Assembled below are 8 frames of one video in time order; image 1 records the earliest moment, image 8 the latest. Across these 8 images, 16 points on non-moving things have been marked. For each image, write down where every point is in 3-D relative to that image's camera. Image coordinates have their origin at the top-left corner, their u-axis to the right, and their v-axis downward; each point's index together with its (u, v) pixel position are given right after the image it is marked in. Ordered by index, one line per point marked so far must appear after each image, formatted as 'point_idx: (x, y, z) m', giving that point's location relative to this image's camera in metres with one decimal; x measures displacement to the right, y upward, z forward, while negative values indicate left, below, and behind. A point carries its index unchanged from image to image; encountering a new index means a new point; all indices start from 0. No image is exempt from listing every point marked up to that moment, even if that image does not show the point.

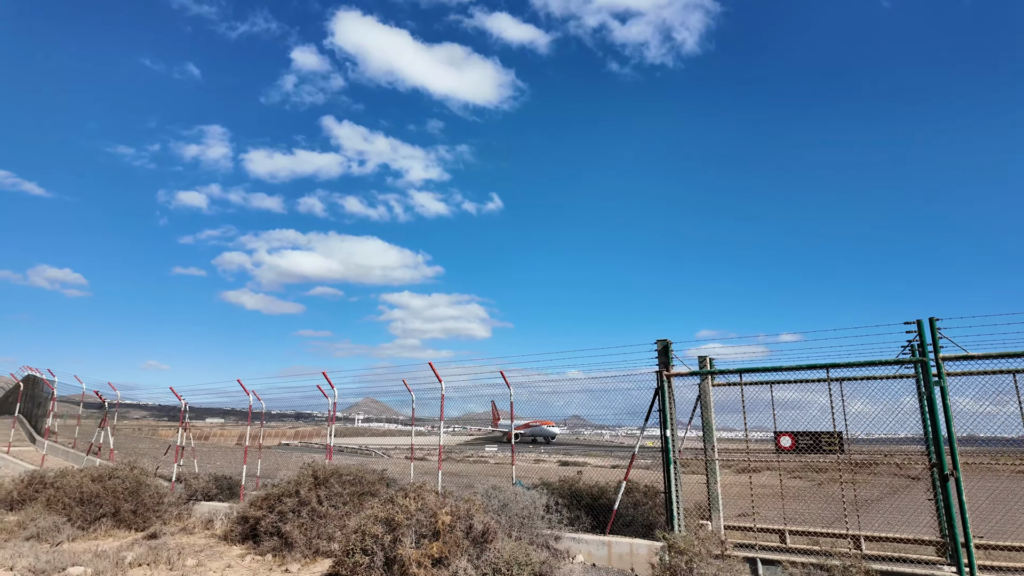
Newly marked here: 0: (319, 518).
0: (-3.0, -3.6, +9.2) m
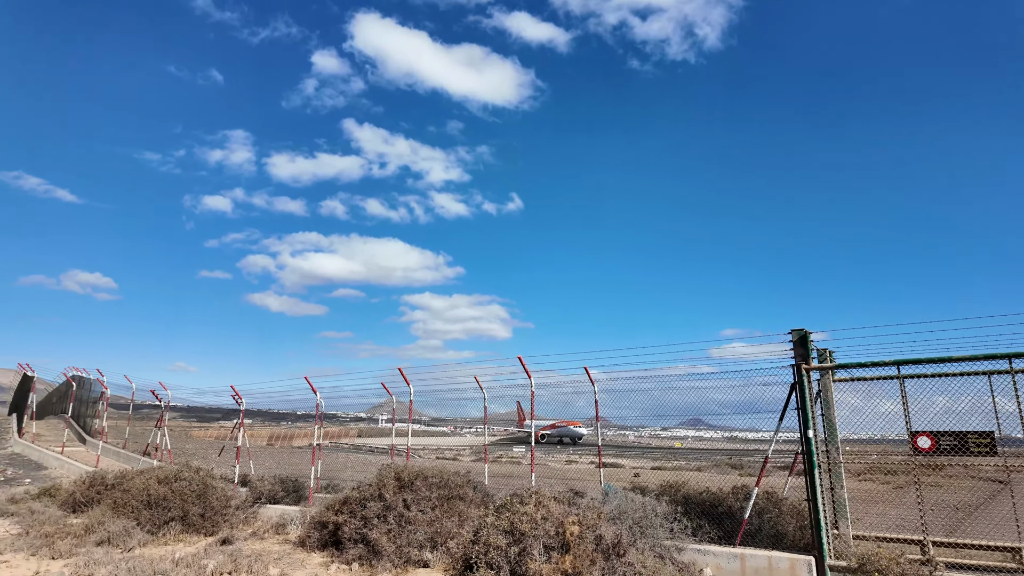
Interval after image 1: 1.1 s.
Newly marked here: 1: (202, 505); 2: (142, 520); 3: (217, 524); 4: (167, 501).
0: (-1.5, -3.4, +8.5) m
1: (-5.7, -4.0, +10.9) m
2: (-6.5, -4.0, +10.4) m
3: (-5.4, -4.3, +10.8) m
4: (-6.2, -3.8, +10.7) m
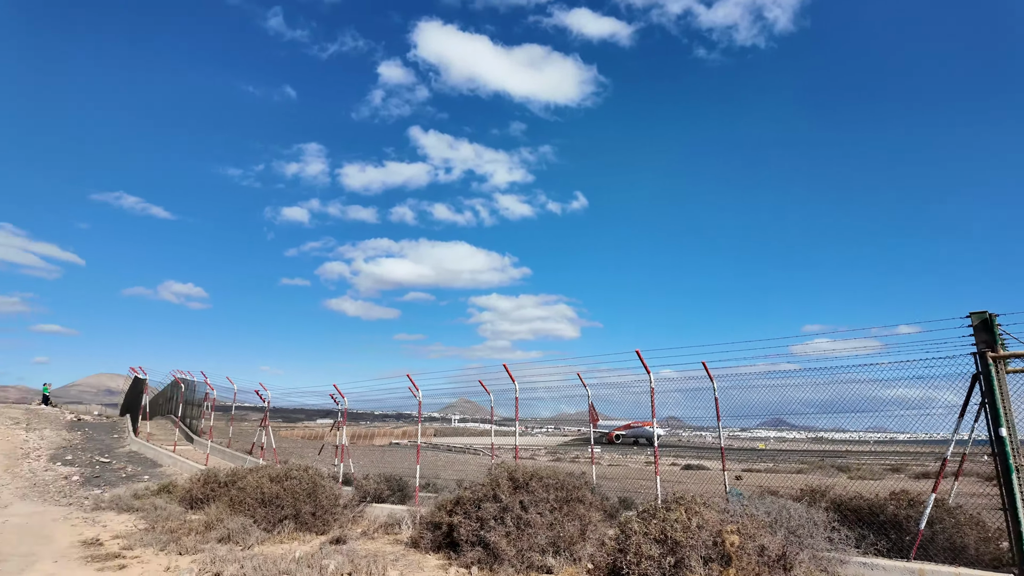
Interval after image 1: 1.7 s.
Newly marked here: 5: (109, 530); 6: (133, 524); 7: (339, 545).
0: (+0.2, -3.3, +8.1) m
1: (-3.7, -4.0, +10.9) m
2: (-4.5, -4.1, +10.5) m
3: (-3.4, -4.3, +10.9) m
4: (-4.2, -3.8, +10.8) m
5: (-7.4, -4.4, +10.9) m
6: (-7.3, -4.5, +11.4) m
7: (-2.9, -4.3, +9.9) m
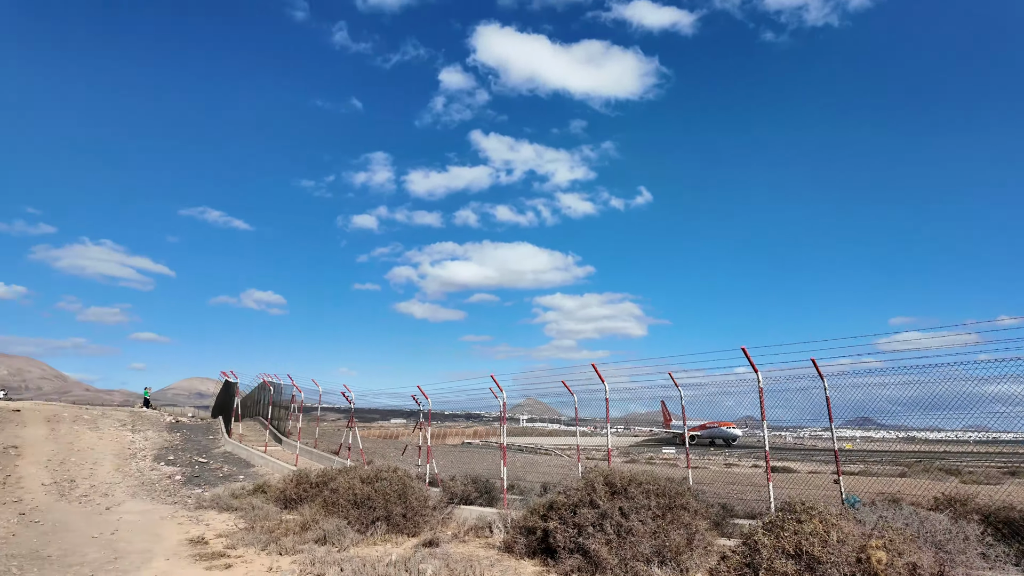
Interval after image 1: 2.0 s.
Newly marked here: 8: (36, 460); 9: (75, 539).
0: (+1.5, -3.2, +7.7) m
1: (-2.0, -4.0, +10.9) m
2: (-2.9, -4.1, +10.6) m
3: (-1.7, -4.3, +10.8) m
4: (-2.6, -3.9, +10.9) m
5: (-5.7, -4.6, +11.3) m
6: (-5.5, -4.7, +11.8) m
7: (-1.3, -4.3, +9.8) m
8: (-14.3, -5.2, +18.0) m
9: (-7.5, -4.3, +10.2) m
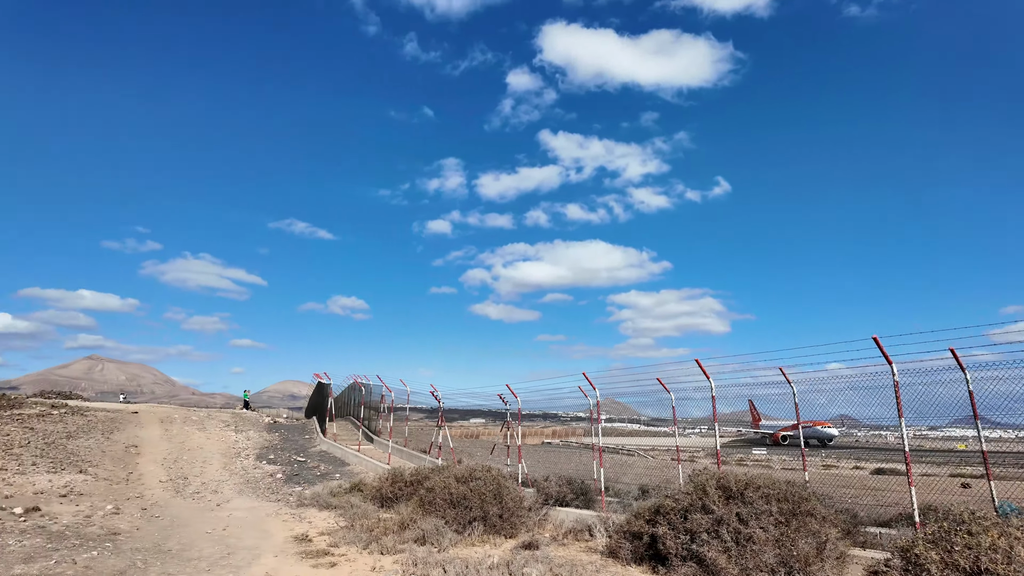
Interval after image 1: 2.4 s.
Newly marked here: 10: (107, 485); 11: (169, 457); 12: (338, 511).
0: (+2.9, -3.1, +7.1) m
1: (-0.2, -3.9, +10.7) m
2: (-1.1, -4.1, +10.5) m
3: (+0.1, -4.2, +10.6) m
4: (-0.8, -3.8, +10.7) m
5: (-3.8, -4.6, +11.6) m
6: (-3.6, -4.7, +12.0) m
7: (+0.3, -4.2, +9.5) m
8: (-11.5, -5.5, +19.2) m
9: (-5.7, -4.4, +10.7) m
10: (-10.1, -4.9, +14.9) m
11: (-11.3, -5.6, +19.7) m
12: (-3.8, -4.9, +13.1) m
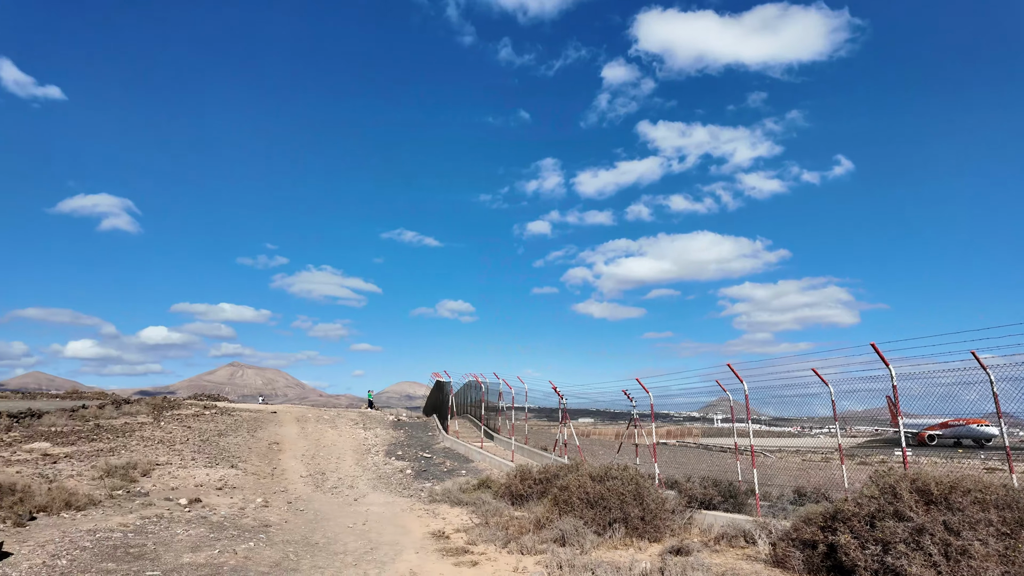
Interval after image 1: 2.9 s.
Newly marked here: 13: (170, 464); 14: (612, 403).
0: (+4.6, -2.7, +6.0) m
1: (+2.2, -3.7, +10.0) m
2: (+1.2, -3.9, +10.0) m
3: (+2.4, -4.0, +9.8) m
4: (+1.6, -3.6, +10.1) m
5: (-1.2, -4.5, +11.5) m
6: (-0.9, -4.6, +11.9) m
7: (+2.5, -4.0, +8.8) m
8: (-7.4, -5.7, +20.4) m
9: (-3.3, -4.4, +10.9) m
10: (-6.8, -5.1, +15.9) m
11: (-7.1, -5.8, +20.8) m
12: (-0.9, -4.8, +13.0) m
13: (-9.3, -4.8, +16.2) m
14: (+2.9, -3.5, +18.2) m
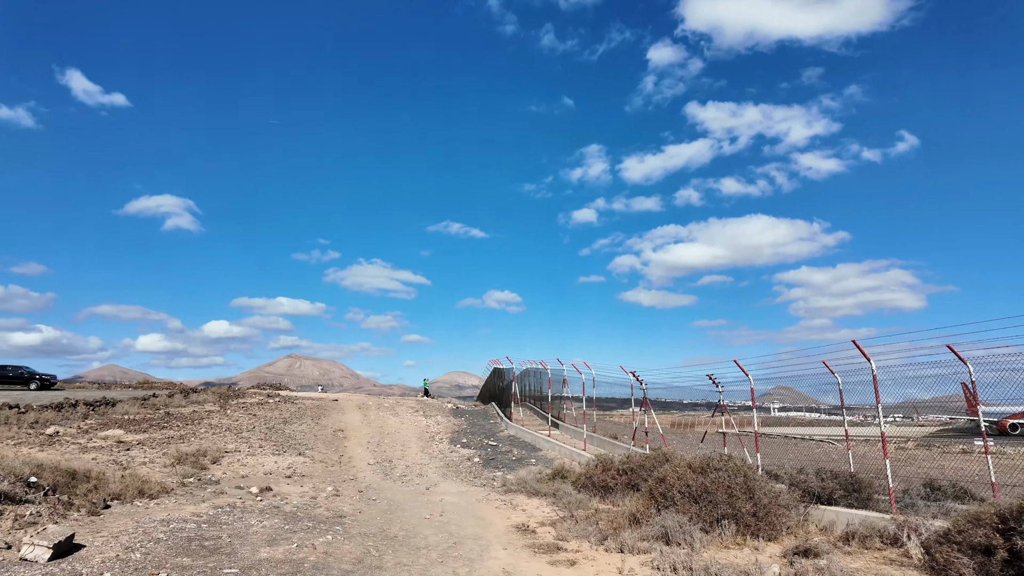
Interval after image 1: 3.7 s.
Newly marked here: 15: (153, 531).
0: (+5.6, -2.2, +4.6) m
1: (+3.6, -3.2, +8.9) m
2: (+2.7, -3.4, +8.9) m
3: (+3.9, -3.5, +8.7) m
4: (+3.0, -3.1, +9.1) m
5: (+0.4, -4.1, +10.7) m
6: (+0.7, -4.1, +11.0) m
7: (+3.8, -3.5, +7.6) m
8: (-5.1, -5.2, +20.0) m
9: (-1.7, -4.0, +10.2) m
10: (-4.9, -4.6, +15.5) m
11: (-4.8, -5.3, +20.4) m
12: (+0.8, -4.3, +12.1) m
13: (-7.4, -4.4, +16.0) m
14: (+5.0, -2.9, +17.0) m
15: (-4.7, -3.2, +7.8) m
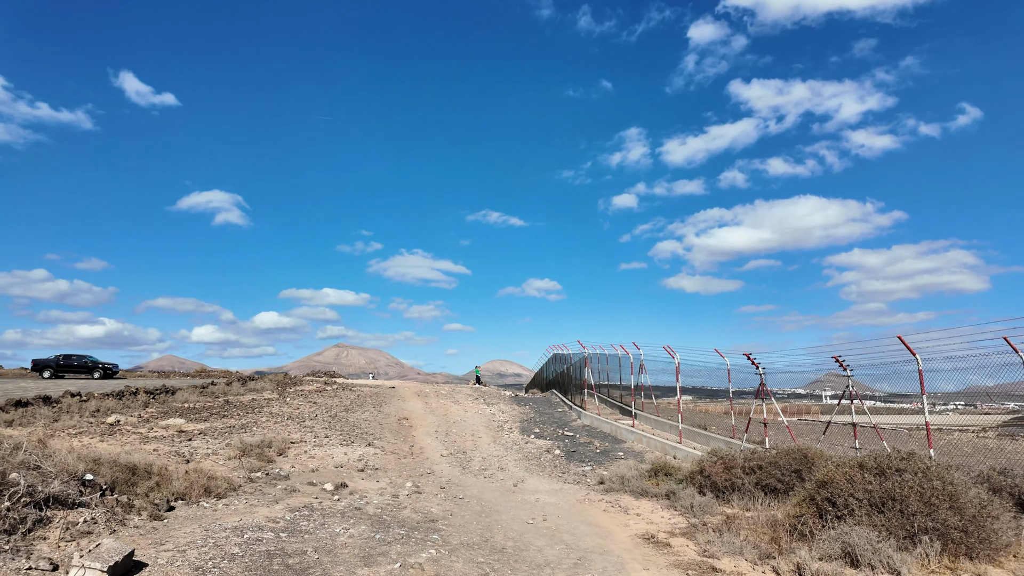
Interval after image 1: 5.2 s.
0: (+7.0, -1.7, +2.6) m
1: (+5.2, -2.6, +7.0) m
2: (+4.3, -2.9, +7.1) m
3: (+5.5, -2.9, +6.8) m
4: (+4.7, -2.6, +7.2) m
5: (+2.2, -3.5, +9.0) m
6: (+2.5, -3.6, +9.3) m
7: (+5.4, -2.9, +5.7) m
8: (-2.7, -4.5, +18.7) m
9: (0.0, -3.5, +8.7) m
10: (-2.8, -4.1, +14.2) m
11: (-2.3, -4.6, +19.1) m
12: (+2.6, -3.7, +10.4) m
13: (-5.2, -3.8, +14.9) m
14: (+7.2, -2.1, +14.9) m
15: (-3.1, -2.8, +6.4) m
